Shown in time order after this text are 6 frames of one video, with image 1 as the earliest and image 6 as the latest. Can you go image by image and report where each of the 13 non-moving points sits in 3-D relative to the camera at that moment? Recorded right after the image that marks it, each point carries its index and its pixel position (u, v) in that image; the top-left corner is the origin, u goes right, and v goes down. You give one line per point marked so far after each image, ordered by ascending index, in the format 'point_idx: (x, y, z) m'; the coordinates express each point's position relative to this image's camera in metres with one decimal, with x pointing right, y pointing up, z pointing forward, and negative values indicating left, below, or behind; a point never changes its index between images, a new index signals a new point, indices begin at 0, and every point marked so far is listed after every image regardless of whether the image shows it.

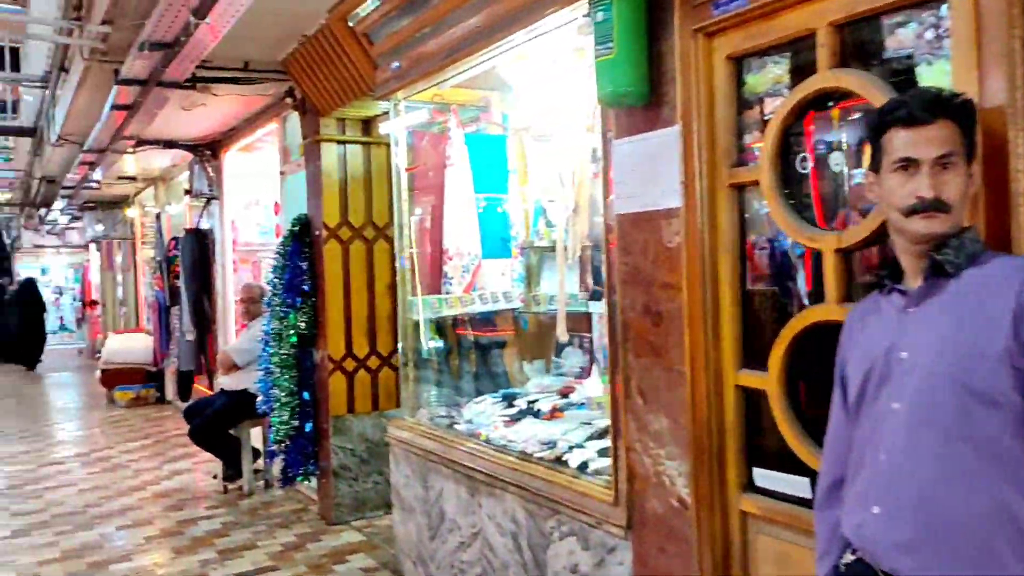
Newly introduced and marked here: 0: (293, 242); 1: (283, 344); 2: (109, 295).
0: (-1.2, +0.3, +4.6) m
1: (-1.3, -0.3, +4.6) m
2: (-6.5, -0.1, +13.1) m
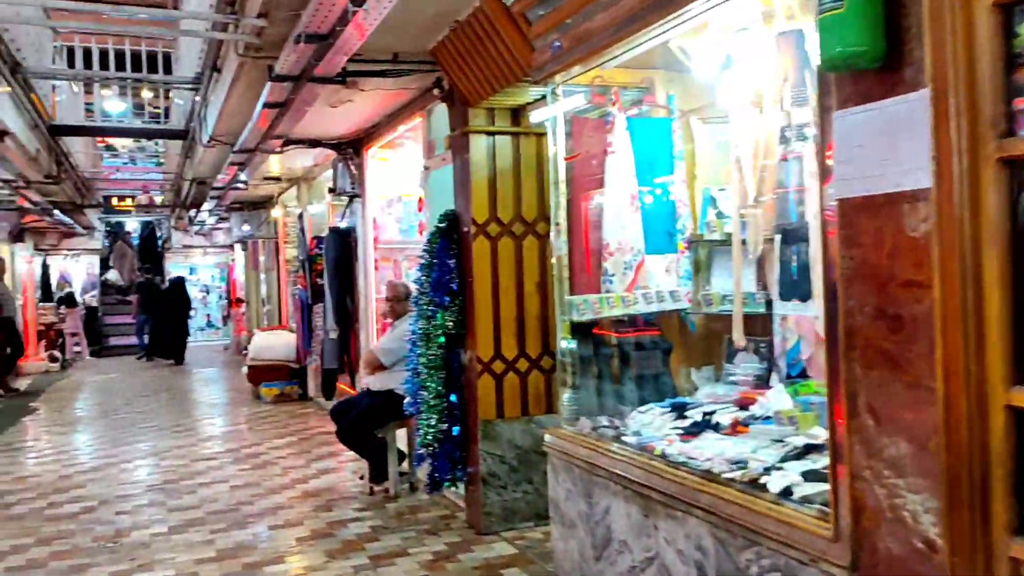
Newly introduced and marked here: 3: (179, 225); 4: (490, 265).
0: (-0.4, +0.3, +4.4) m
1: (-0.4, -0.3, +4.4) m
2: (-4.3, -0.1, +13.7) m
3: (-6.2, +1.2, +15.2) m
4: (-0.1, +0.1, +4.4) m
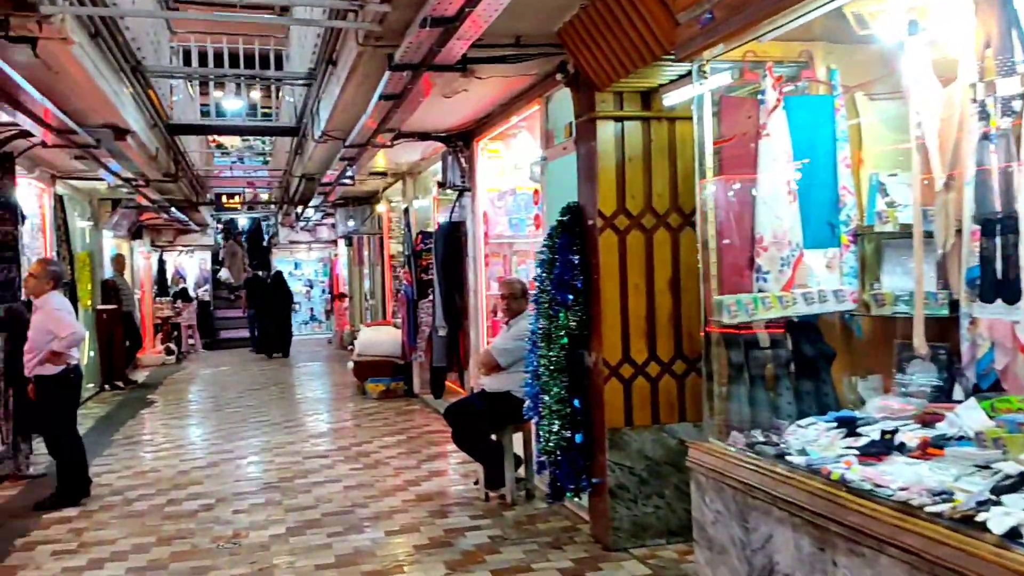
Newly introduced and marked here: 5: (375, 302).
0: (+0.3, +0.3, +4.1) m
1: (+0.2, -0.3, +4.2) m
2: (-2.6, 0.0, +13.8) m
3: (-4.3, +1.3, +15.5) m
4: (+0.5, +0.1, +4.1) m
5: (-1.9, -0.2, +11.4) m
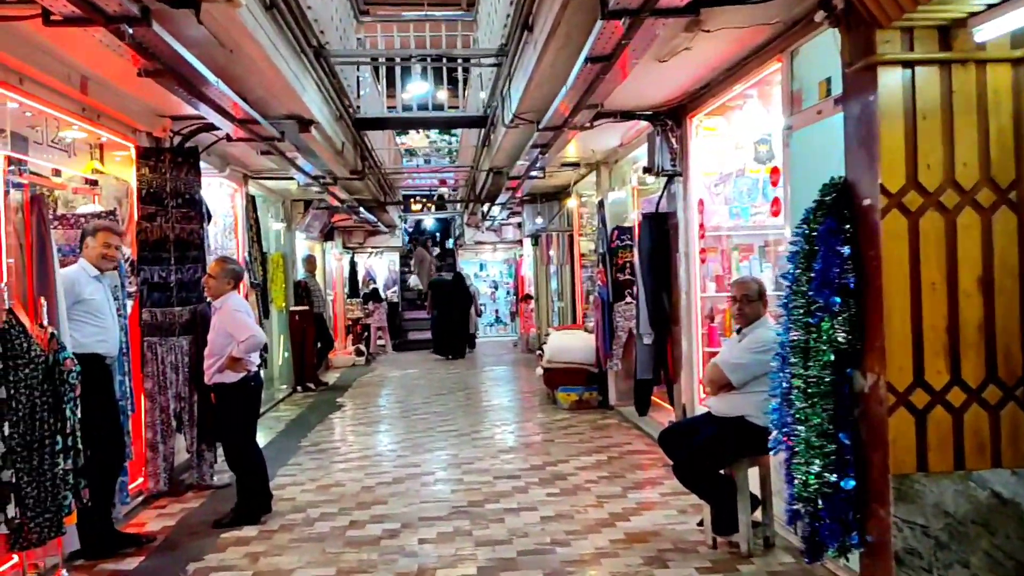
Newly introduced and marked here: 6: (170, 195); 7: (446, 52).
0: (+1.2, +0.3, +3.2) m
1: (+1.2, -0.3, +3.2) m
2: (+0.5, 0.0, +13.2) m
3: (-0.8, +1.2, +15.3) m
4: (+1.5, +0.1, +3.1) m
5: (+0.7, -0.2, +10.7) m
6: (-2.2, +0.6, +5.1) m
7: (-0.5, +1.6, +5.7) m
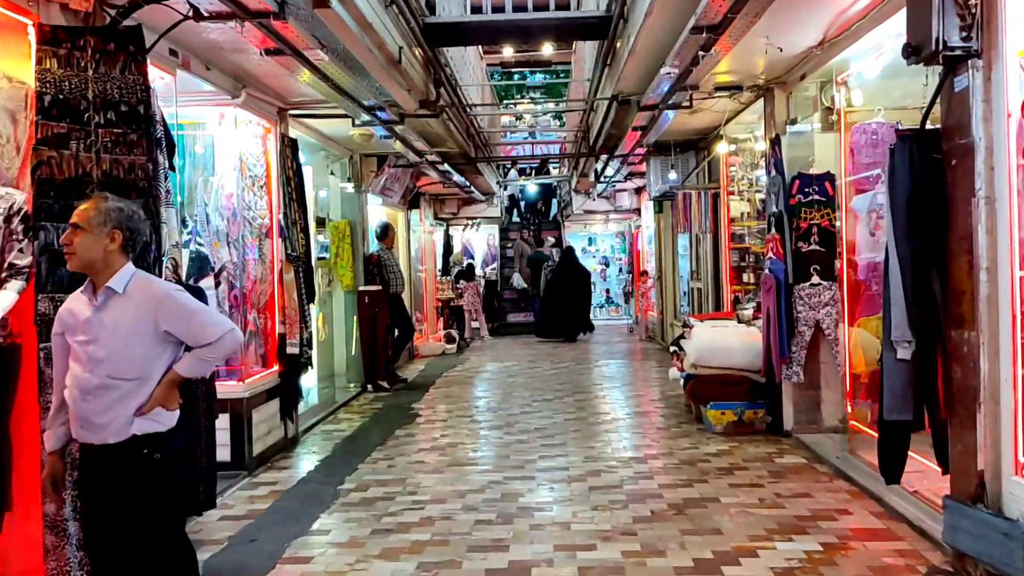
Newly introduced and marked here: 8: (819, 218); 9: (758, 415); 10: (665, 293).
0: (+1.5, +0.3, +0.8) m
1: (+1.5, -0.3, +0.9) m
2: (+2.1, +0.3, +10.9) m
3: (+1.1, +1.6, +13.0) m
4: (+1.8, +0.2, +0.7) m
5: (+1.9, 0.0, +8.4) m
6: (-1.6, +0.7, +3.1) m
7: (+0.2, +1.7, +3.5) m
8: (+2.0, +0.5, +5.2) m
9: (+1.7, -0.9, +5.7) m
10: (+2.1, 0.0, +11.3) m
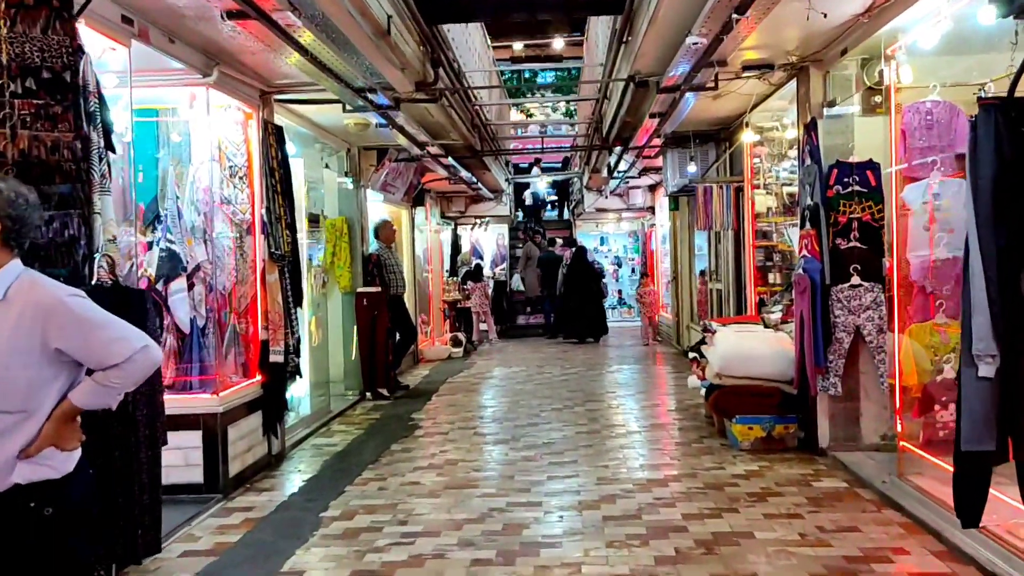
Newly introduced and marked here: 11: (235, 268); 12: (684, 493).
0: (+1.5, +0.3, +0.3) m
1: (+1.5, -0.3, +0.3) m
2: (+2.2, +0.3, +10.3) m
3: (+1.2, +1.6, +12.5) m
4: (+1.7, +0.2, +0.1) m
5: (+2.0, 0.0, +7.8) m
6: (-1.6, +0.7, +2.6) m
7: (+0.2, +1.7, +3.0) m
8: (+2.0, +0.4, +4.7) m
9: (+1.7, -0.9, +5.2) m
10: (+2.2, 0.0, +10.7) m
11: (-1.7, +0.1, +5.0) m
12: (+0.9, -1.1, +4.3) m
